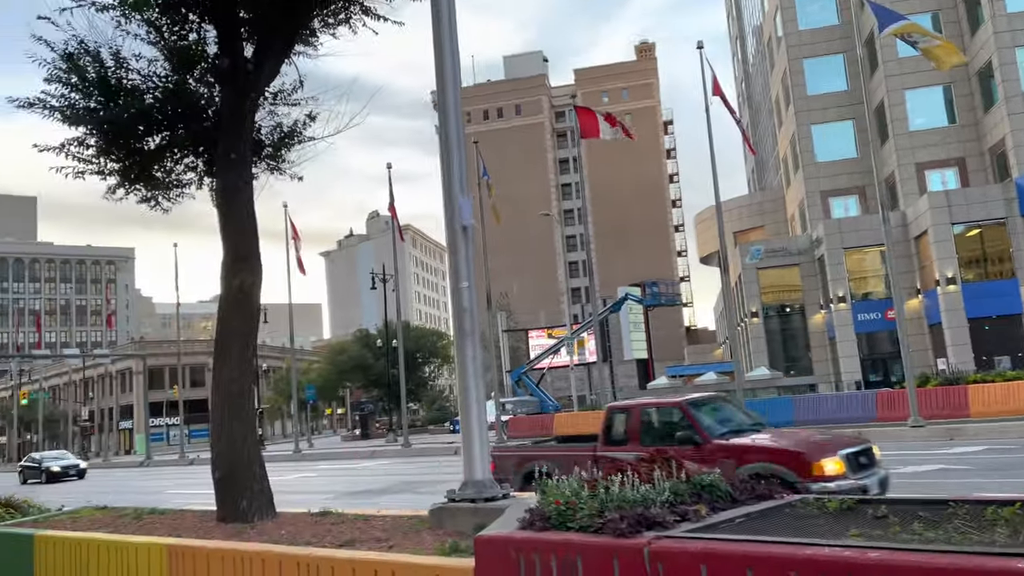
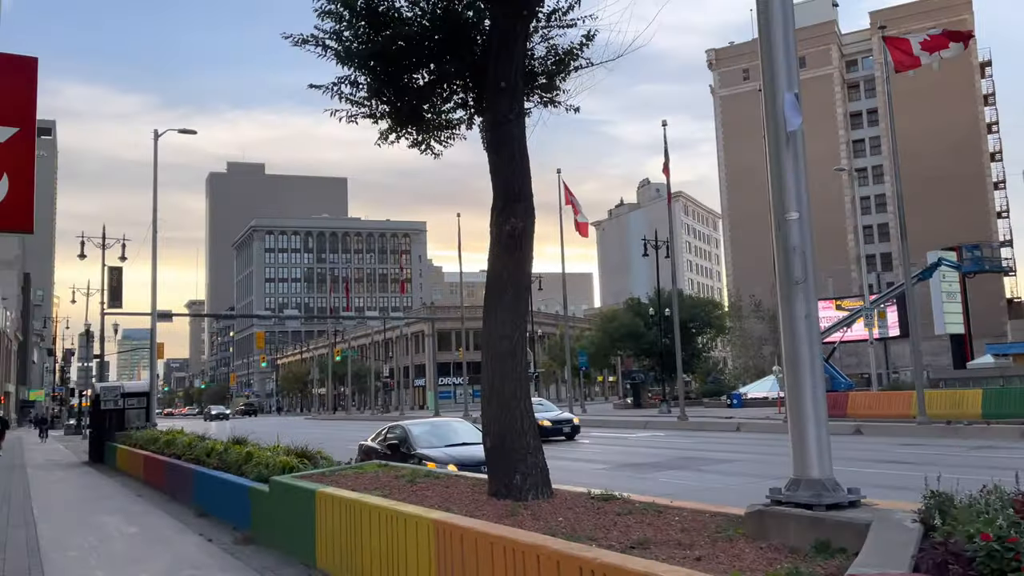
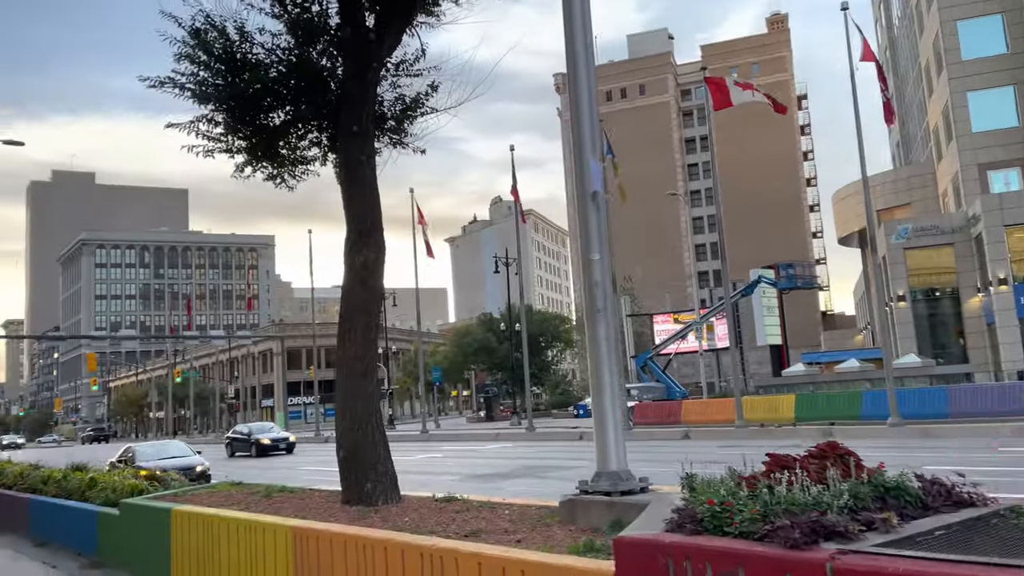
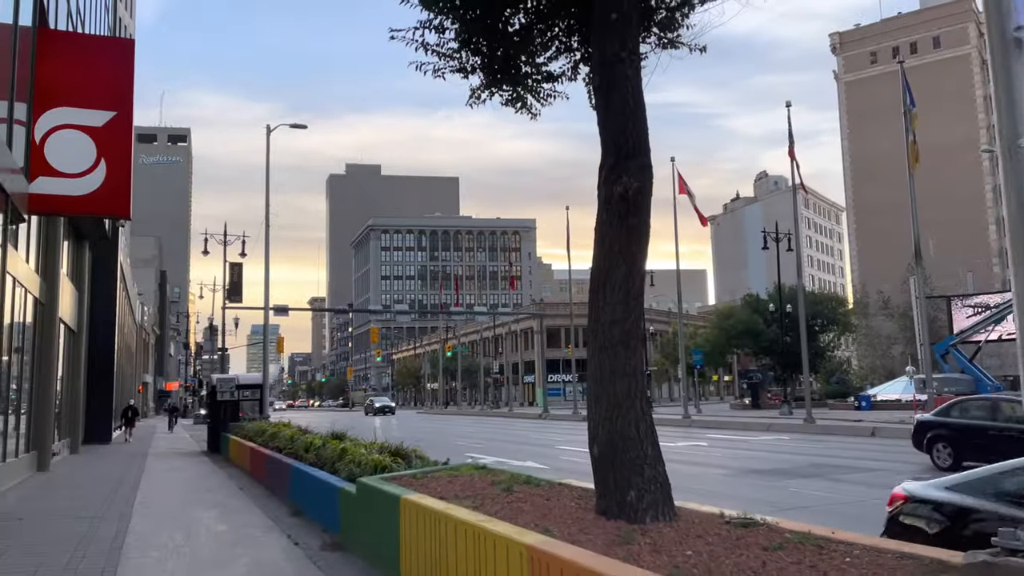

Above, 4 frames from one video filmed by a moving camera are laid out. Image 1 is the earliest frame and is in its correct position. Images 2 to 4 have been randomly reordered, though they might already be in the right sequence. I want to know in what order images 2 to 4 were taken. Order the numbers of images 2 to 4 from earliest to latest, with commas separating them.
3, 2, 4
